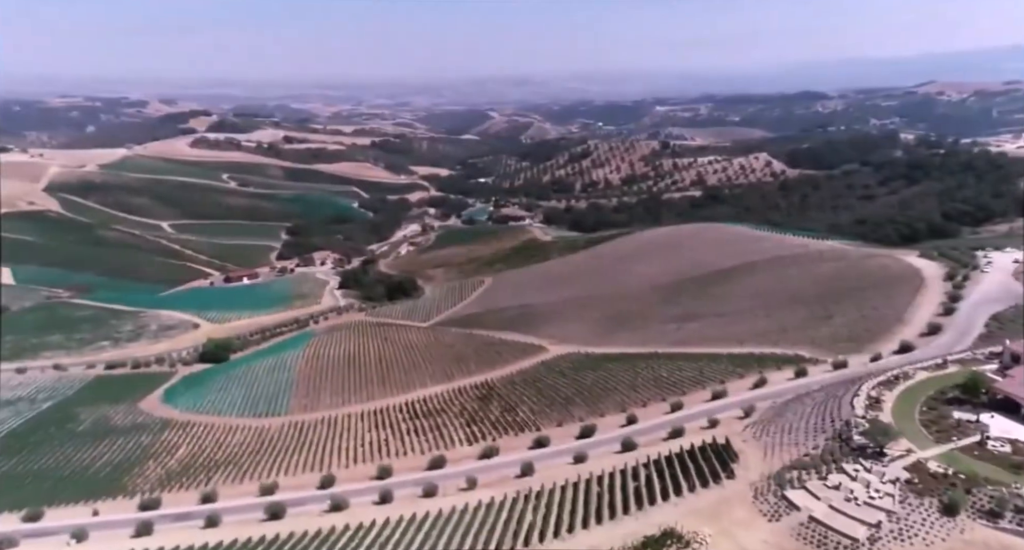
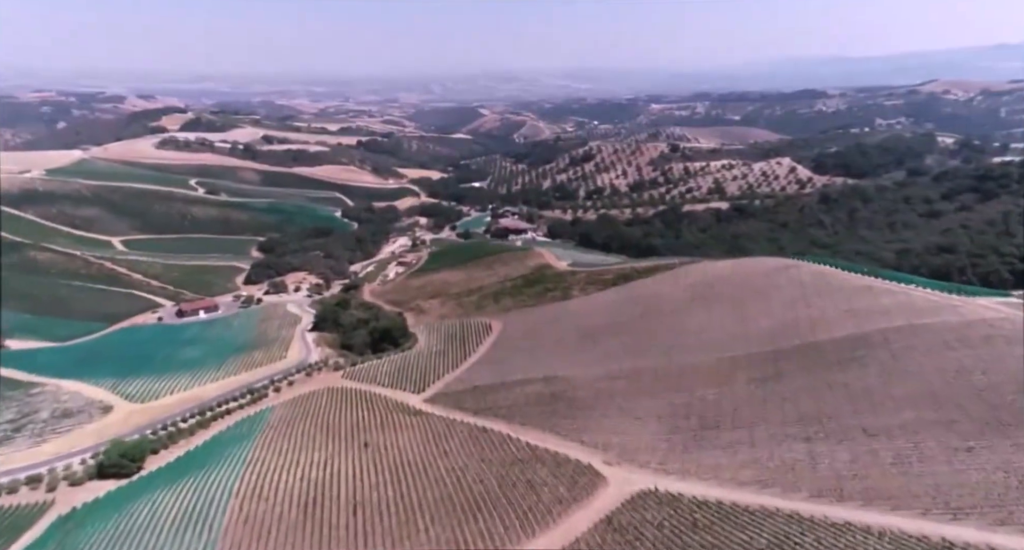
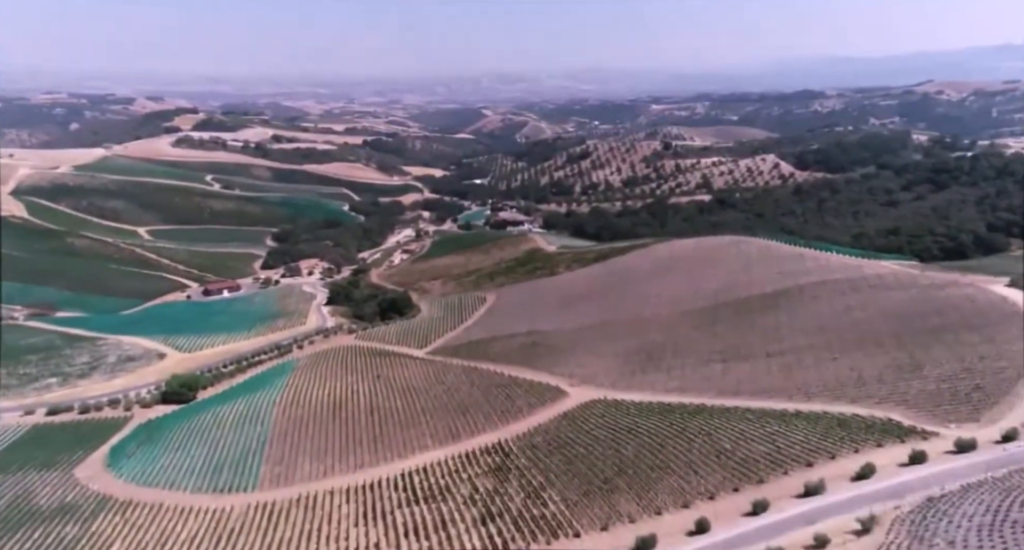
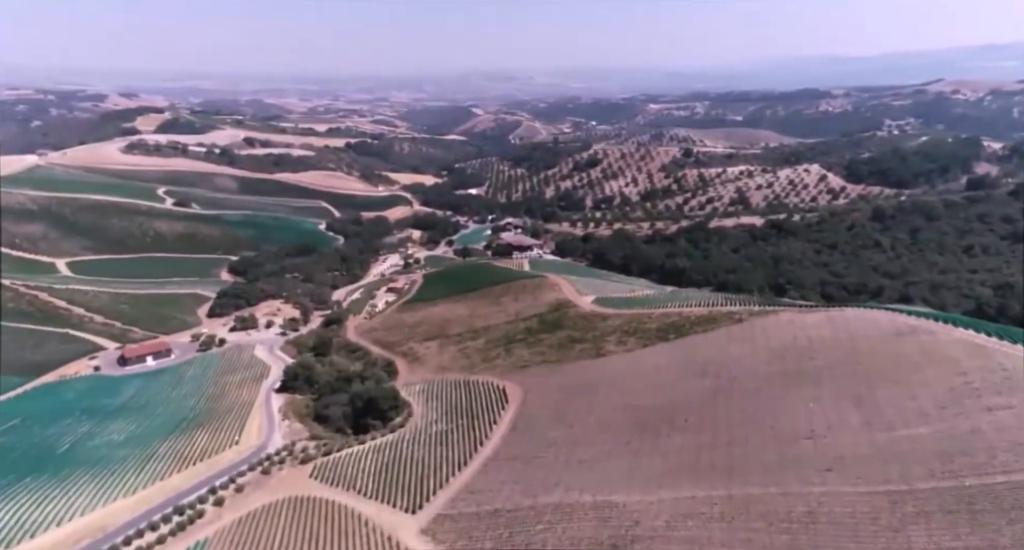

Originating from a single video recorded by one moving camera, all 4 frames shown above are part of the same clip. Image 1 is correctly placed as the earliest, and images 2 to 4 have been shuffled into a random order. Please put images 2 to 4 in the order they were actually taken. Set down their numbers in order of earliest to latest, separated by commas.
3, 2, 4
